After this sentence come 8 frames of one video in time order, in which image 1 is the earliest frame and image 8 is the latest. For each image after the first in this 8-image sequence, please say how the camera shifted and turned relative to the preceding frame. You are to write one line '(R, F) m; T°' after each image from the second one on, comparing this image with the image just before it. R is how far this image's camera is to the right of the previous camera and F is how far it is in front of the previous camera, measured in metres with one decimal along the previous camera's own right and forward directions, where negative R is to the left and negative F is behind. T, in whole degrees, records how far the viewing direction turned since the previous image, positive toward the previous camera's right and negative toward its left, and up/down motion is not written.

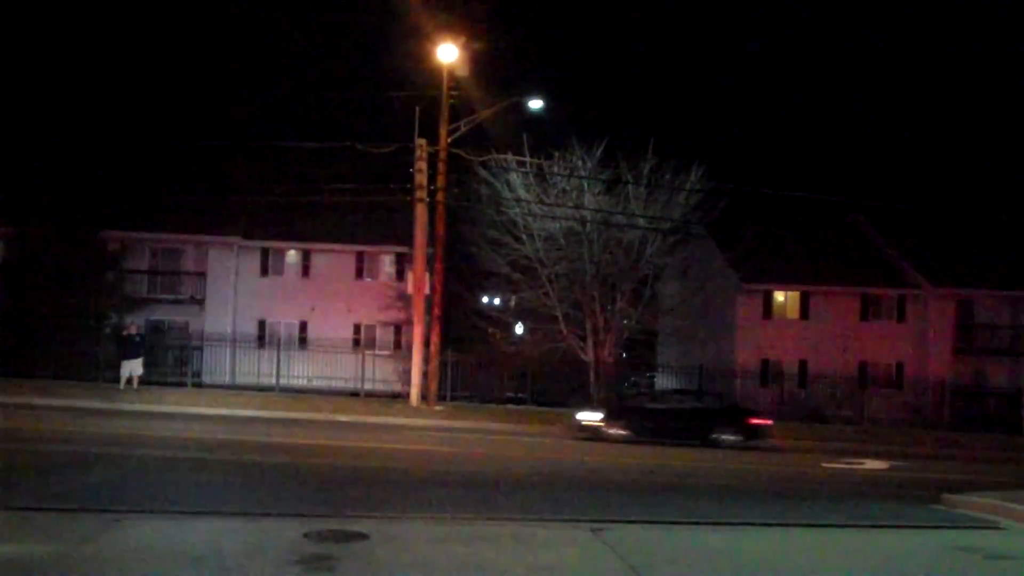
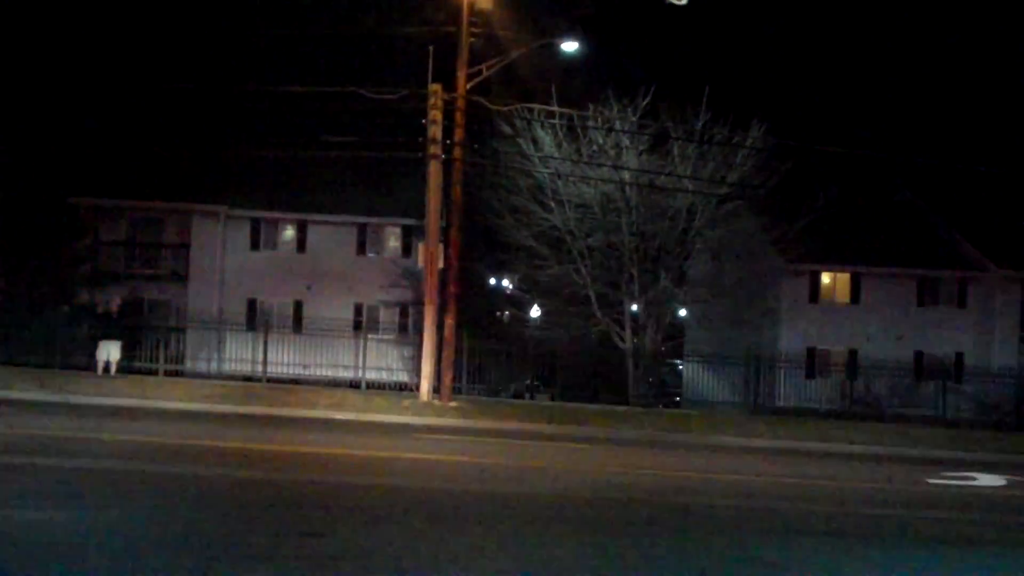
(-0.5, +4.6) m; 0°
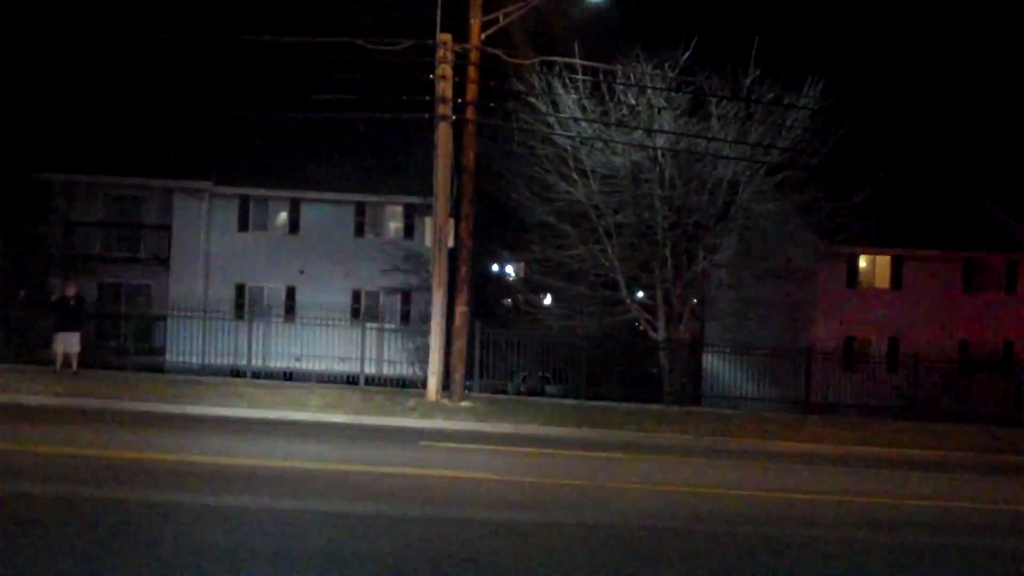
(-0.3, +3.3) m; 0°
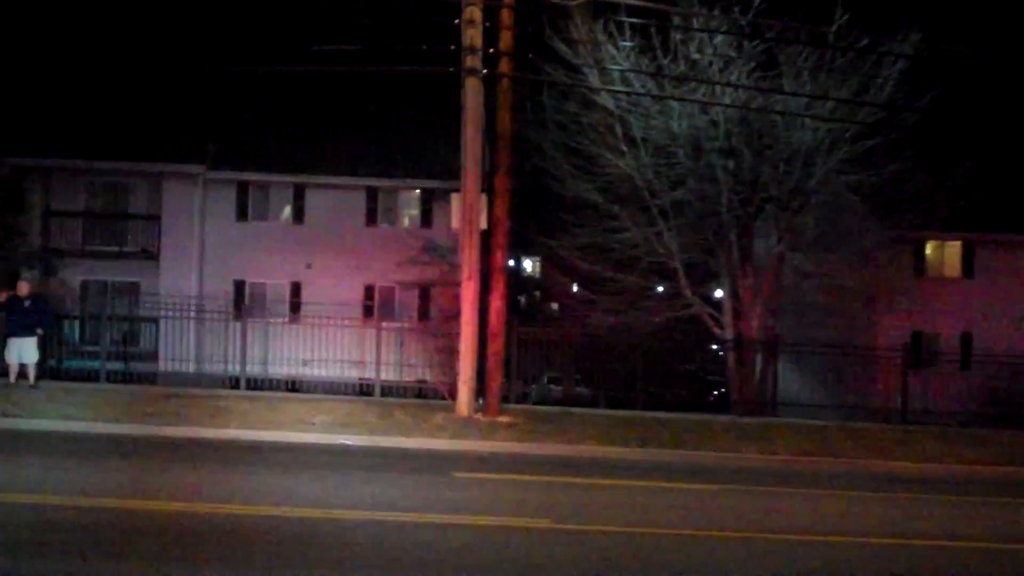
(-0.4, +3.8) m; 0°
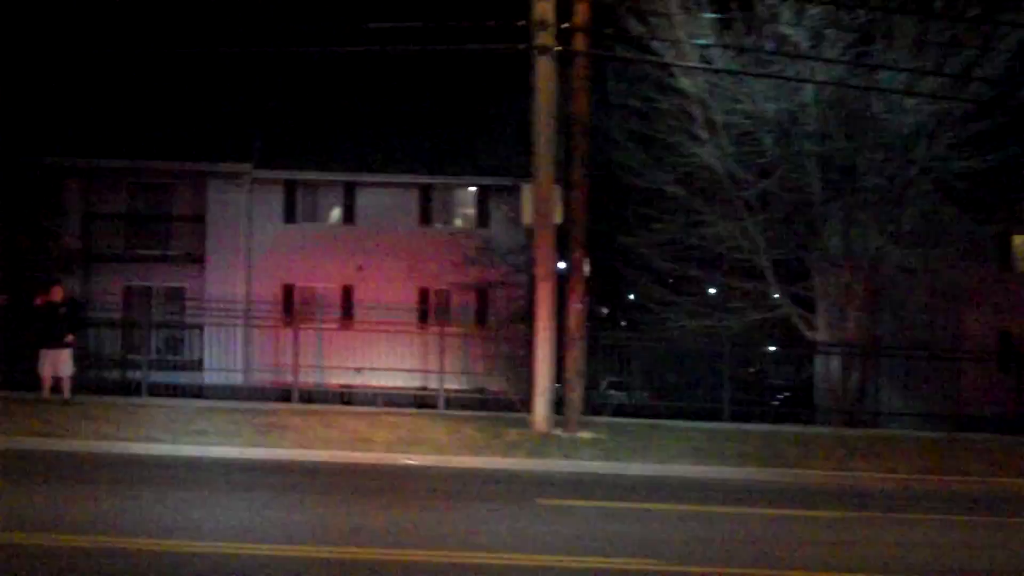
(-0.4, +1.7) m; -2°
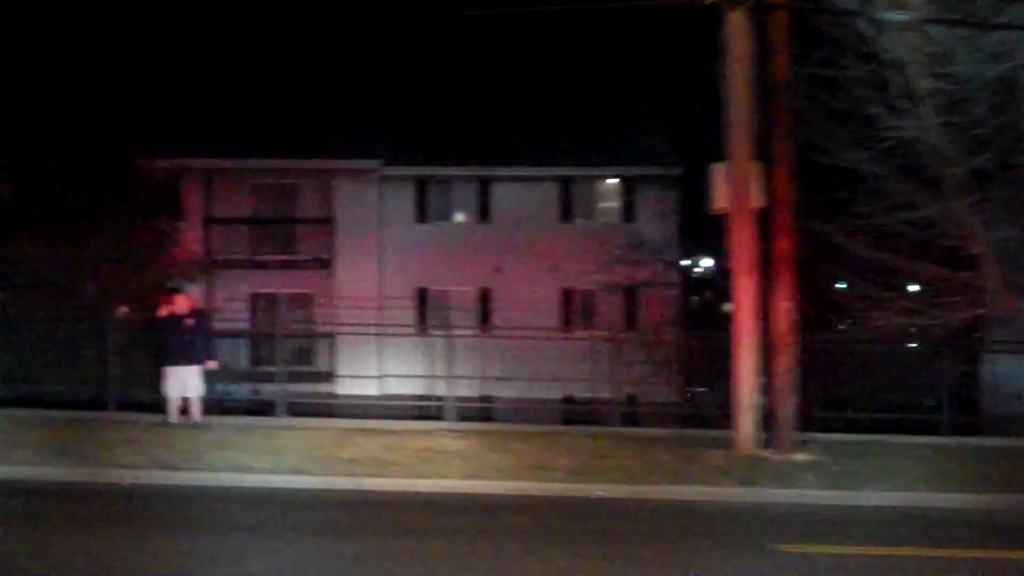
(-0.8, +2.3) m; -4°
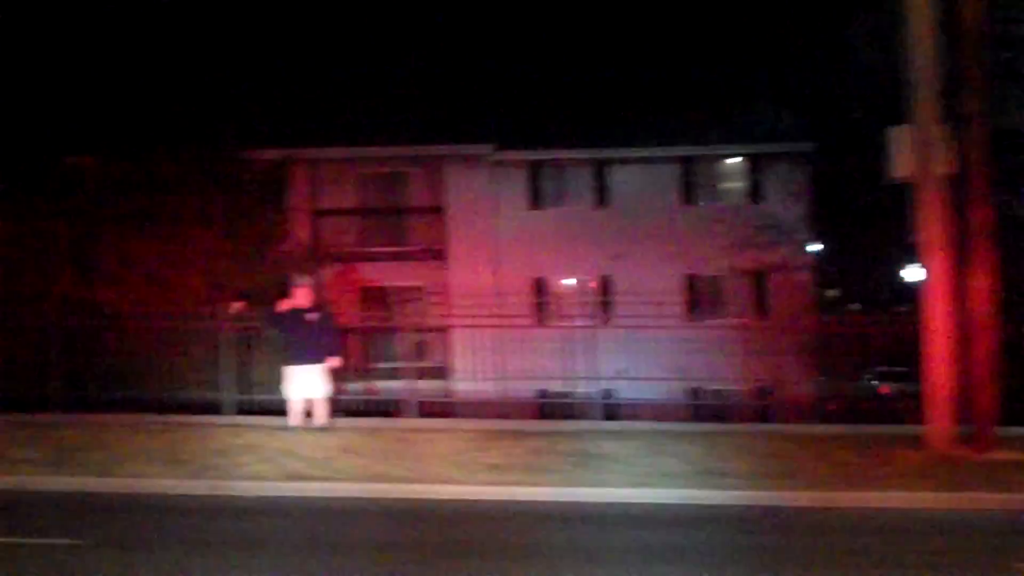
(-0.6, +1.4) m; -4°
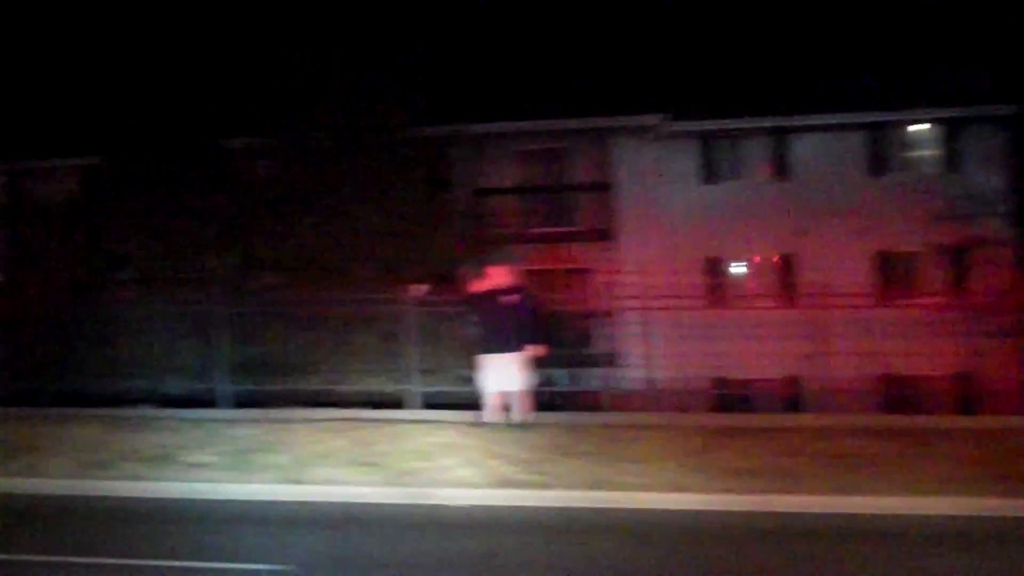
(-0.8, +1.6) m; -5°
